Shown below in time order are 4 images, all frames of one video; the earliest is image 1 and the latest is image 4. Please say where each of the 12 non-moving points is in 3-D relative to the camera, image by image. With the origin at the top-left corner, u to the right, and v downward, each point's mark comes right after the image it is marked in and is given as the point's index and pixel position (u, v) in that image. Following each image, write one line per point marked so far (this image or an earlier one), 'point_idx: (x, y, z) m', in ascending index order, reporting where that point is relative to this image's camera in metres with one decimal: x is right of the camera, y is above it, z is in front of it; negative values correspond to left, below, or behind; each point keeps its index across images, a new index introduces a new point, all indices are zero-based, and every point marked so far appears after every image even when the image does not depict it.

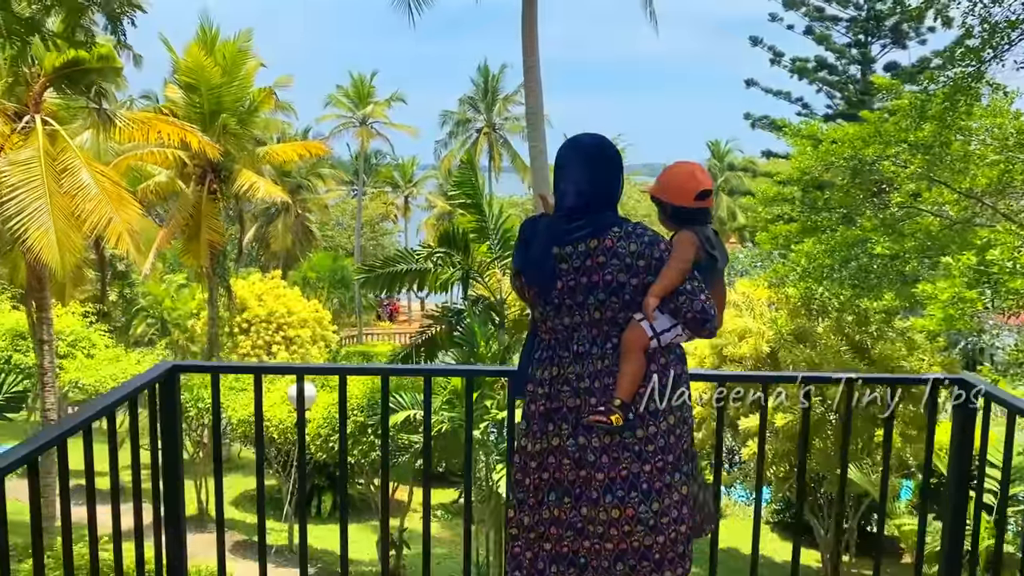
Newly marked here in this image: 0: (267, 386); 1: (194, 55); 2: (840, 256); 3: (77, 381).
0: (-3.9, -1.6, +13.0) m
1: (-5.9, +4.3, +15.0) m
2: (+3.7, +0.4, +9.2) m
3: (-7.3, -1.6, +13.8) m
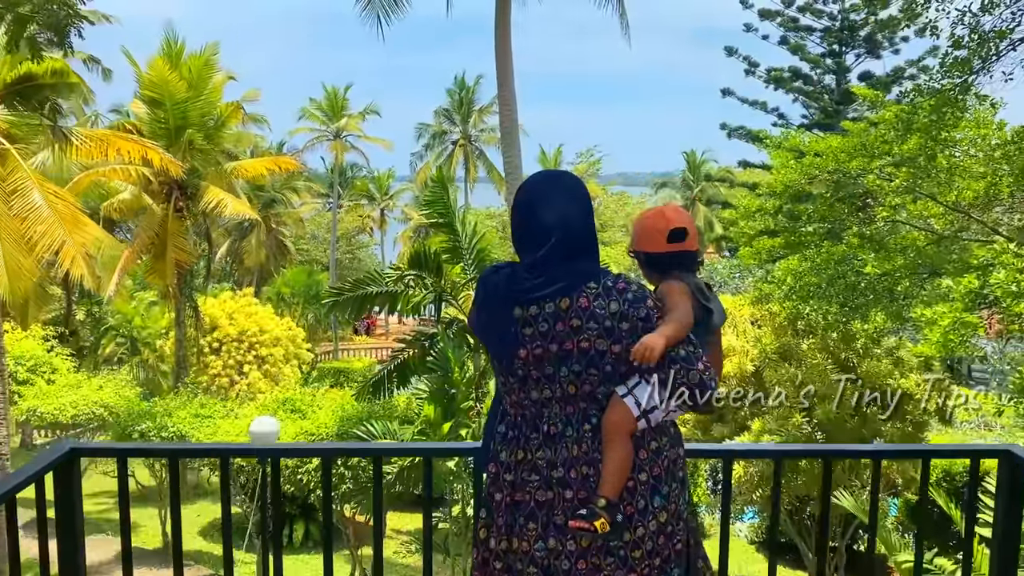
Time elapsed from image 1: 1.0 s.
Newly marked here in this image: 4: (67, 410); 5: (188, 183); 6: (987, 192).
0: (-4.2, -1.9, +12.5) m
1: (-6.3, +3.9, +14.6) m
2: (+3.4, +0.2, +8.9) m
3: (-7.7, -2.0, +13.2) m
4: (-7.0, -1.9, +12.9) m
5: (-6.4, +2.1, +16.2) m
6: (+4.5, +0.9, +7.7) m
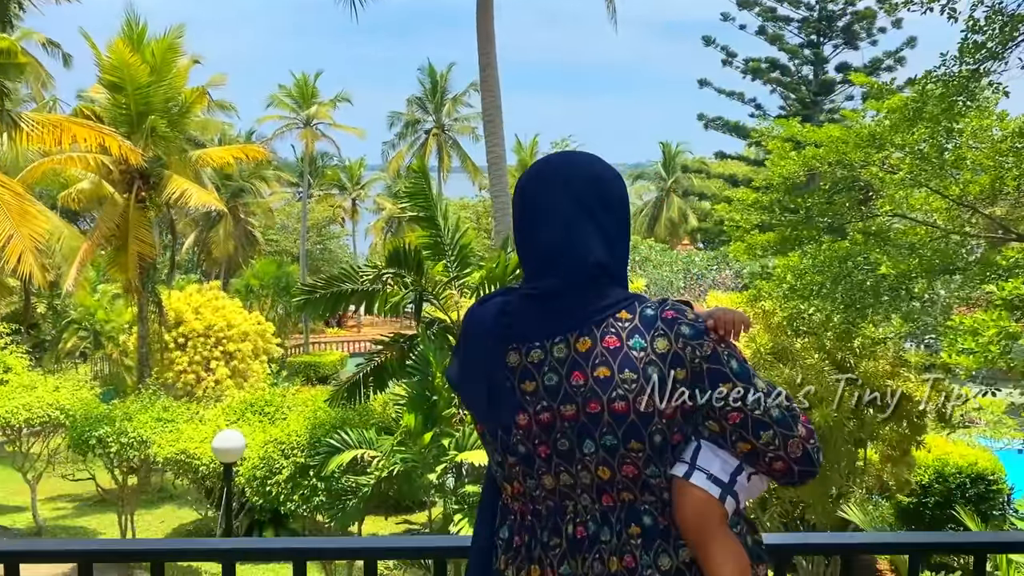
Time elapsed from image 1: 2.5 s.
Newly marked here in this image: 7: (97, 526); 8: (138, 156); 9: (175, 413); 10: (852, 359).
0: (-4.5, -1.8, +11.9) m
1: (-6.7, +4.0, +13.8) m
2: (+3.2, +0.2, +8.5) m
3: (-8.0, -1.9, +12.4) m
4: (-7.3, -1.9, +12.1) m
5: (-6.8, +2.2, +15.4) m
6: (+4.4, +0.9, +7.3) m
7: (-6.6, -3.8, +13.0) m
8: (-6.2, +2.2, +13.6) m
9: (-5.0, -1.8, +12.0) m
10: (+3.8, -0.8, +9.1) m
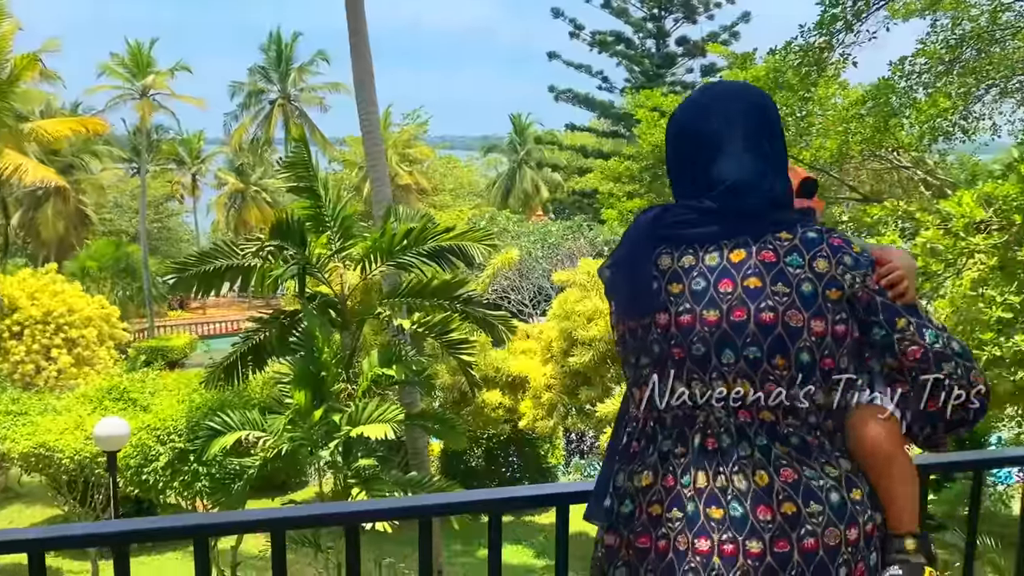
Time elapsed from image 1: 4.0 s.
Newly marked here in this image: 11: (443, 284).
0: (-6.2, -1.6, +11.0) m
1: (-8.8, +4.2, +12.3) m
2: (+2.0, +0.6, +9.0) m
3: (-9.7, -1.8, +10.9) m
4: (-9.0, -1.7, +10.8) m
5: (-9.2, +2.4, +13.9) m
6: (+3.3, +1.3, +8.0) m
7: (-8.4, -3.6, +11.8) m
8: (-8.3, +2.4, +12.2) m
9: (-6.7, -1.6, +11.1) m
10: (+2.4, -0.3, +9.7) m
11: (-0.7, 0.0, +8.1) m
